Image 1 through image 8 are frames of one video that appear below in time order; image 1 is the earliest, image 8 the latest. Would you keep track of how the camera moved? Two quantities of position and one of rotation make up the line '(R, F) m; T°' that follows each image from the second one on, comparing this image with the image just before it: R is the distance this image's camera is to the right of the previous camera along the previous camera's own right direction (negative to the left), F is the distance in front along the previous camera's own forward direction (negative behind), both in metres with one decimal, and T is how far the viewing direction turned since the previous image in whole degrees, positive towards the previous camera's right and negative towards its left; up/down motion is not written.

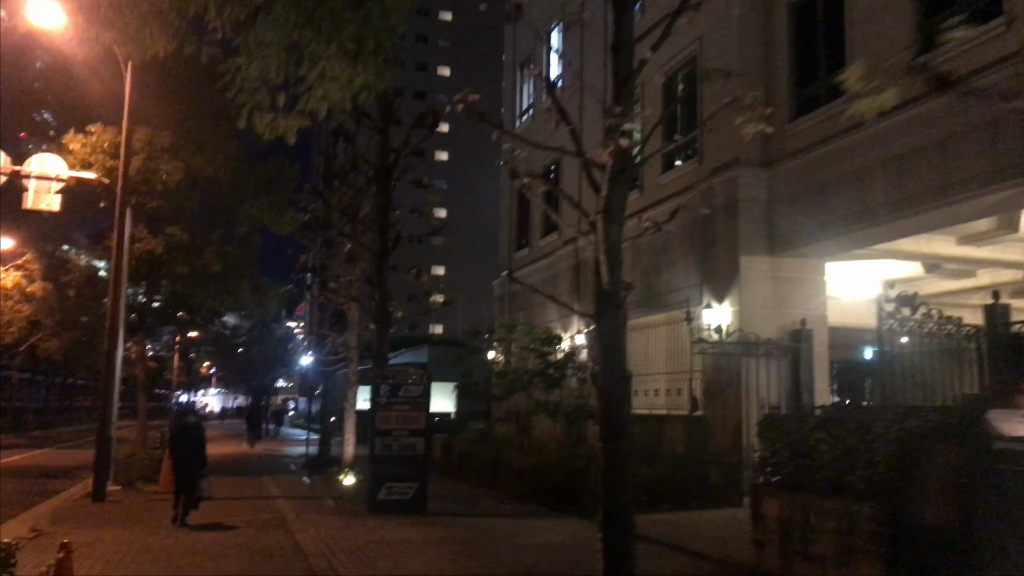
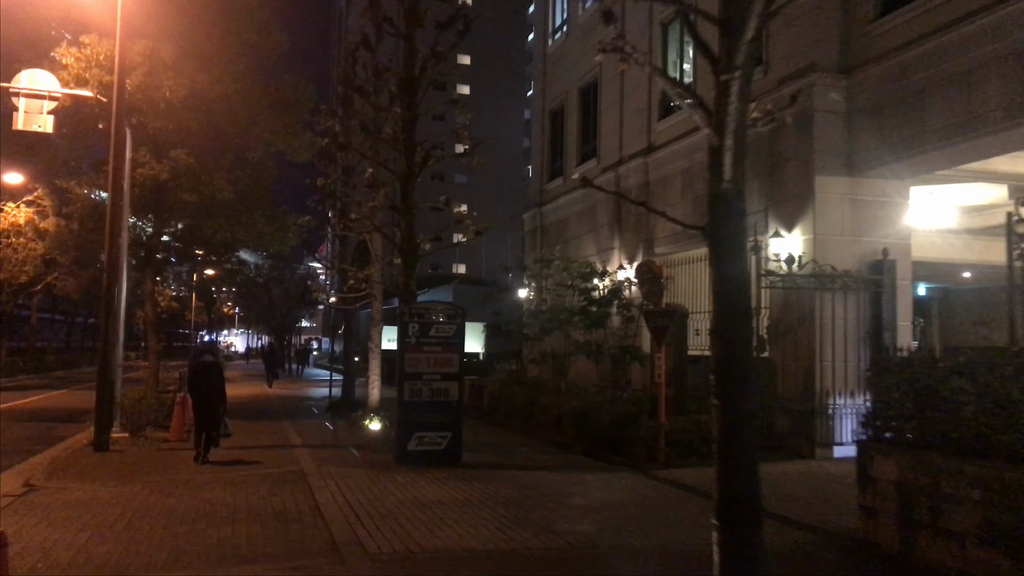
(-0.4, +1.9) m; -1°
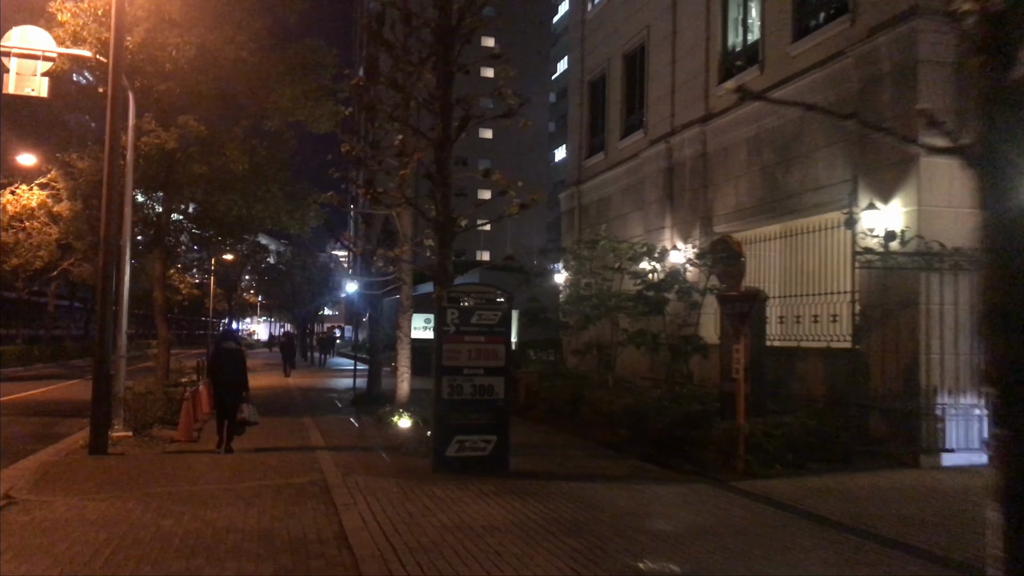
(-0.5, +2.1) m; -1°
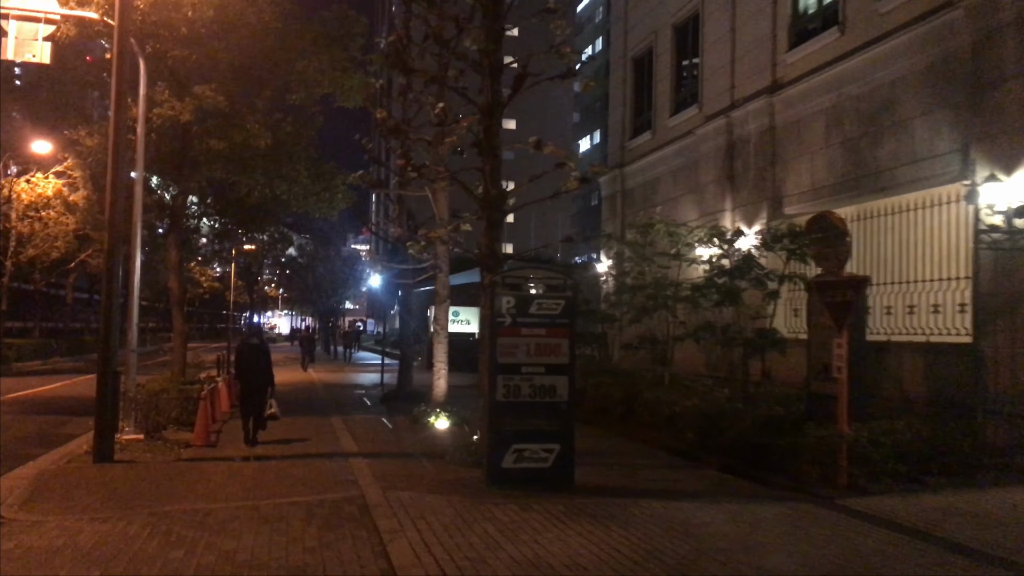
(-0.6, +1.8) m; -1°
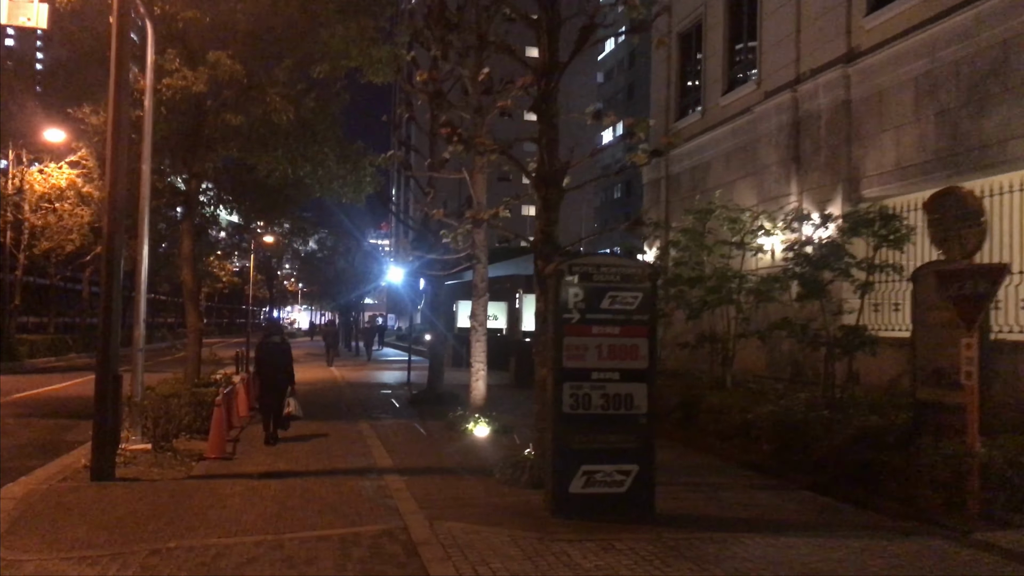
(-0.5, +1.7) m; -1°
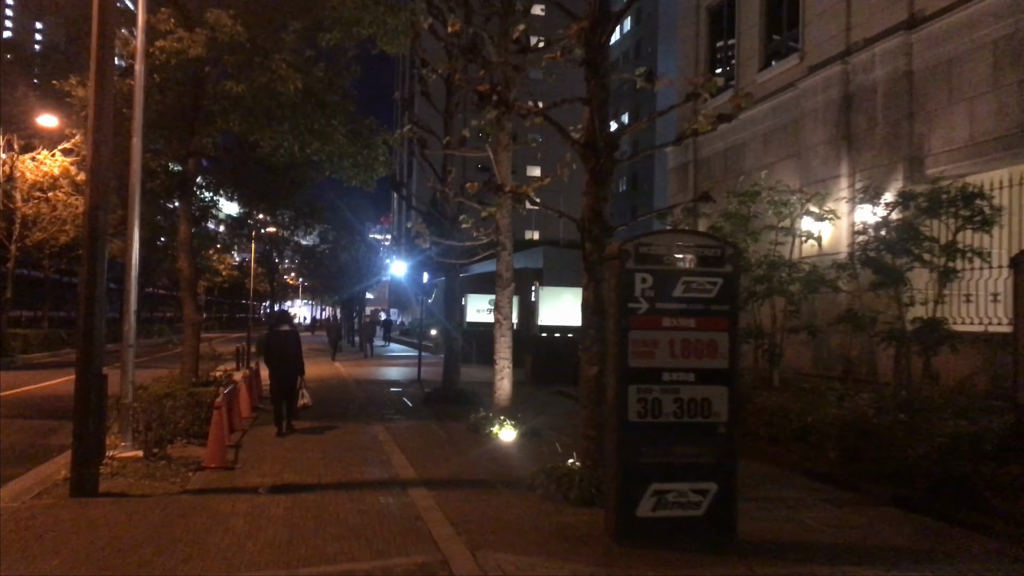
(-0.5, +1.5) m; 0°
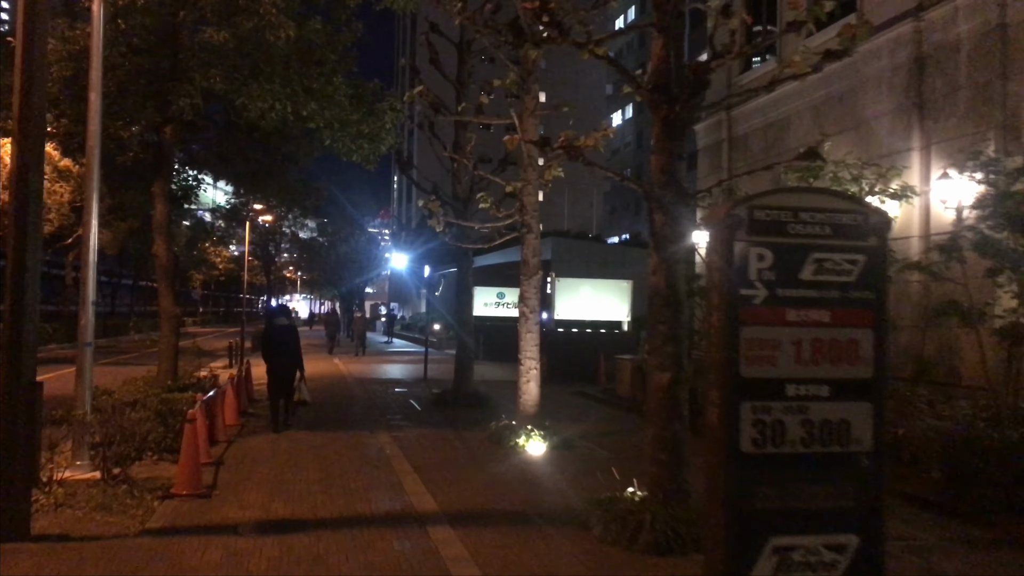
(-0.4, +2.1) m; 0°
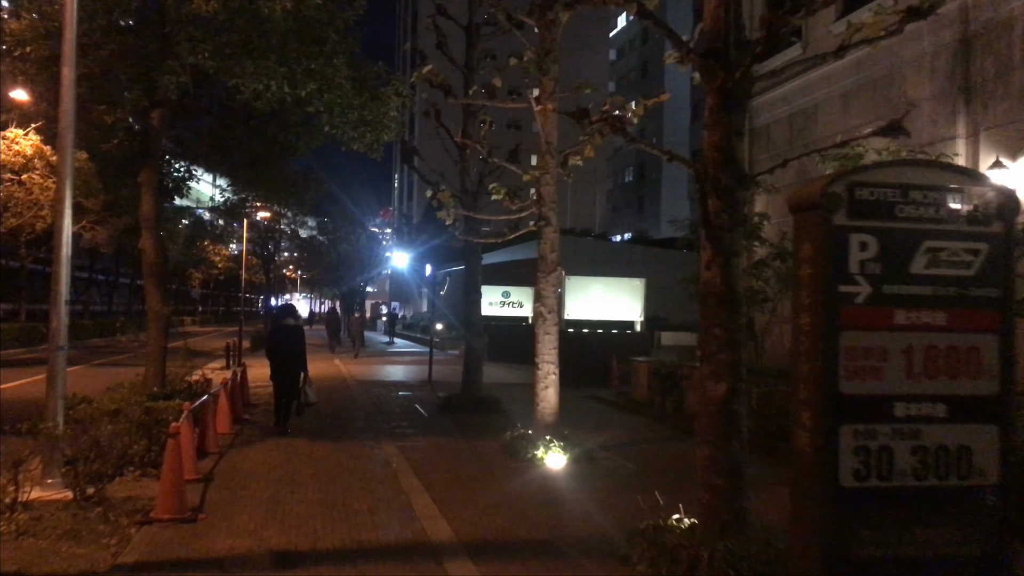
(-0.2, +1.1) m; 0°
